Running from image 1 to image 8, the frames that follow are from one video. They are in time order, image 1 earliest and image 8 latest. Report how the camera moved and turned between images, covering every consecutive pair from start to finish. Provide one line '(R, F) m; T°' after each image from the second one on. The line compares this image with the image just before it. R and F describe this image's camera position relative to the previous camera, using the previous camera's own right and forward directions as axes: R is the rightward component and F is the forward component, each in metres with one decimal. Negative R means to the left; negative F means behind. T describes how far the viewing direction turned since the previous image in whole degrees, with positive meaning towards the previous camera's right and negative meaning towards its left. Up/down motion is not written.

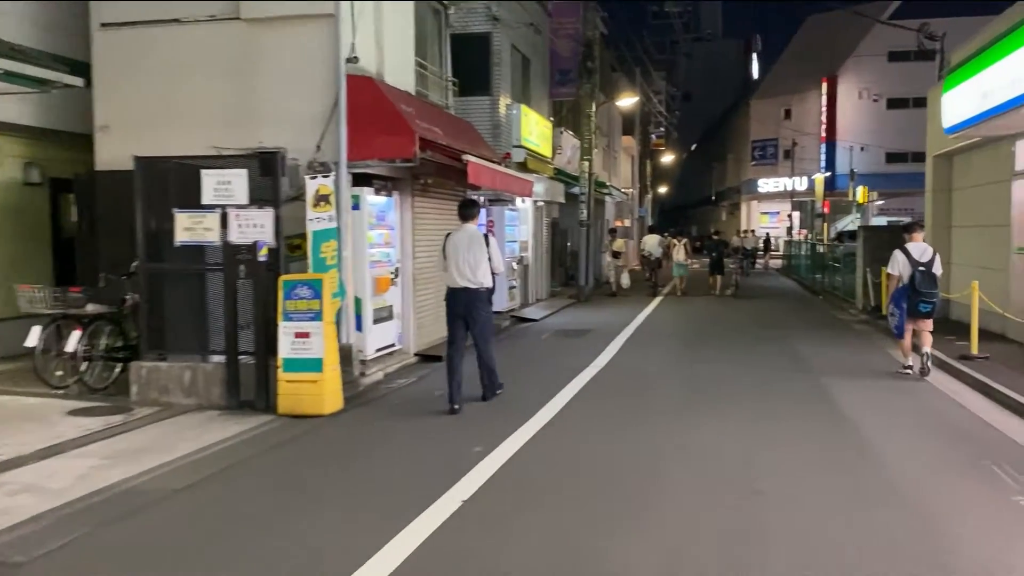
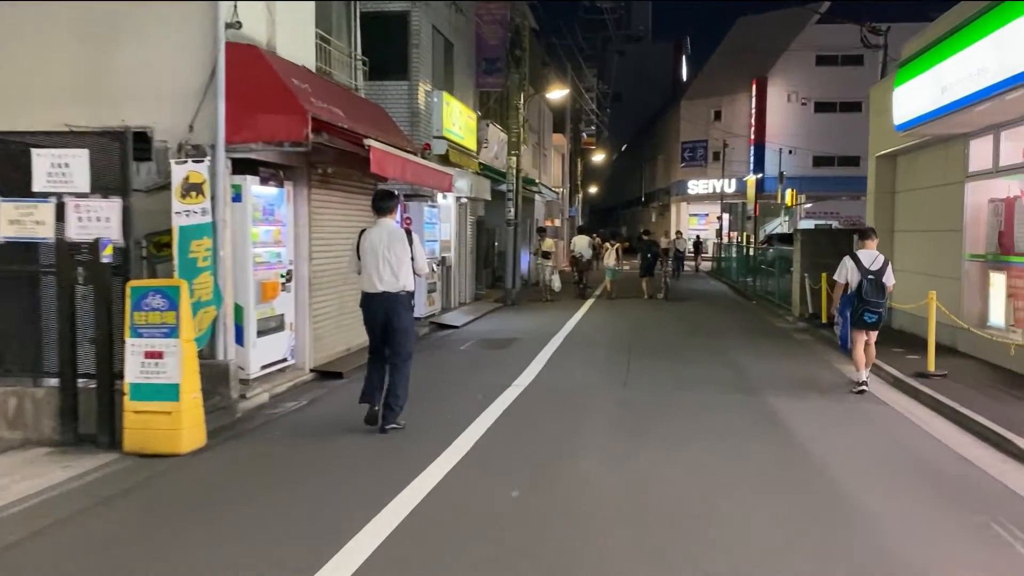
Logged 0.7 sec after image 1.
(+0.2, +1.3) m; +5°
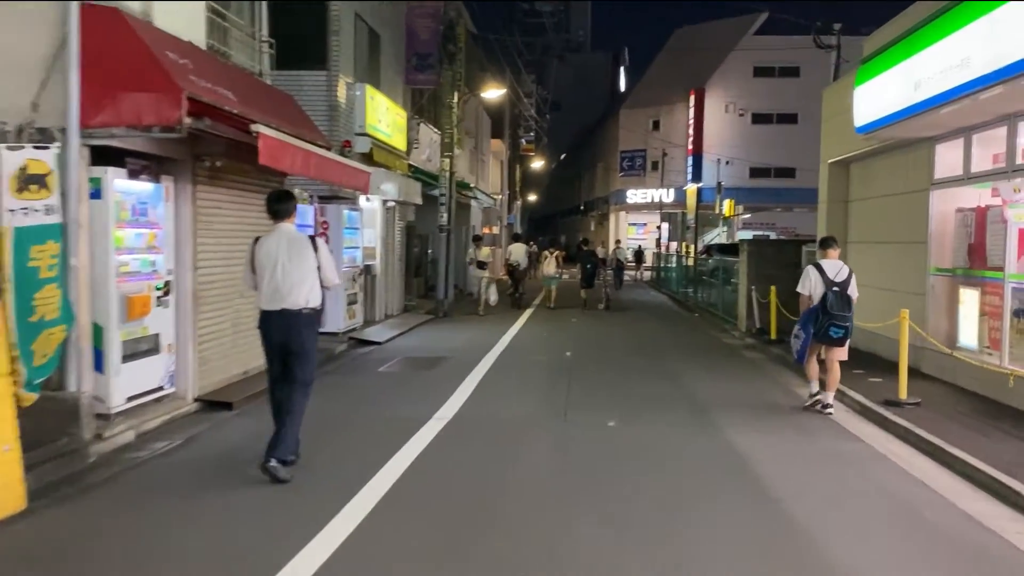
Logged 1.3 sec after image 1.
(+0.2, +1.3) m; +4°
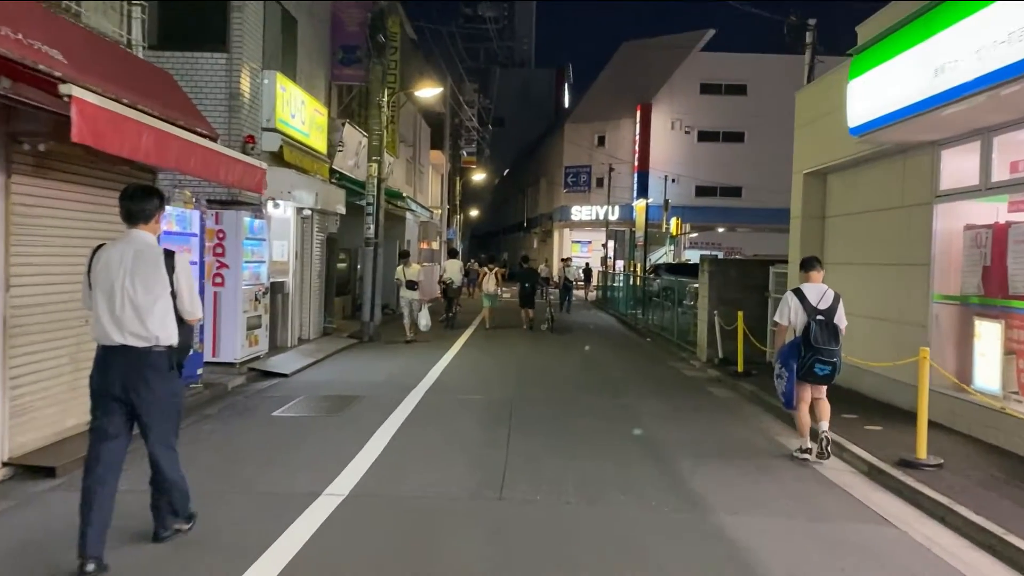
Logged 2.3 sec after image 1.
(+0.1, +1.9) m; +4°
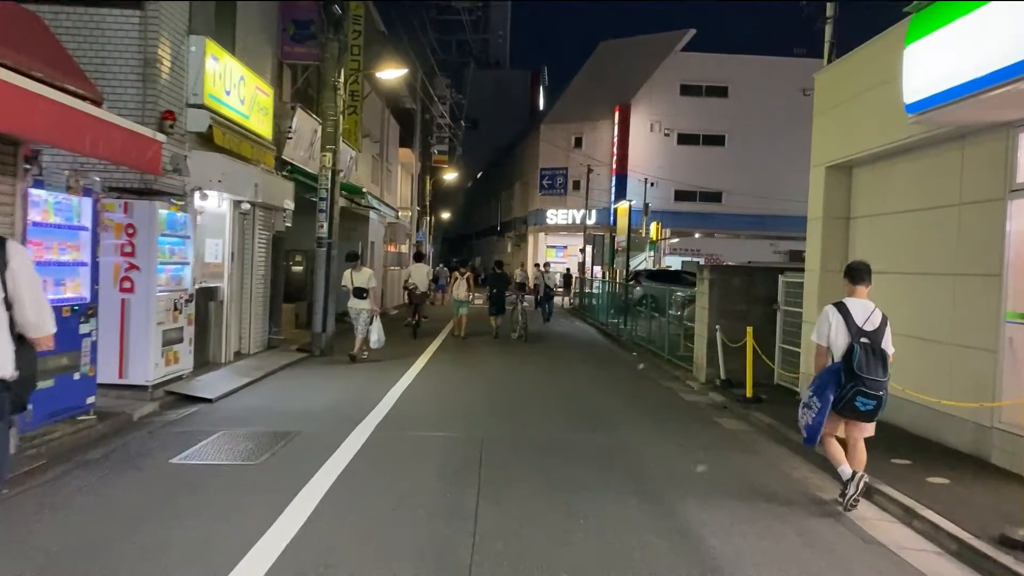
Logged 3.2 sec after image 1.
(0.0, +1.9) m; +2°
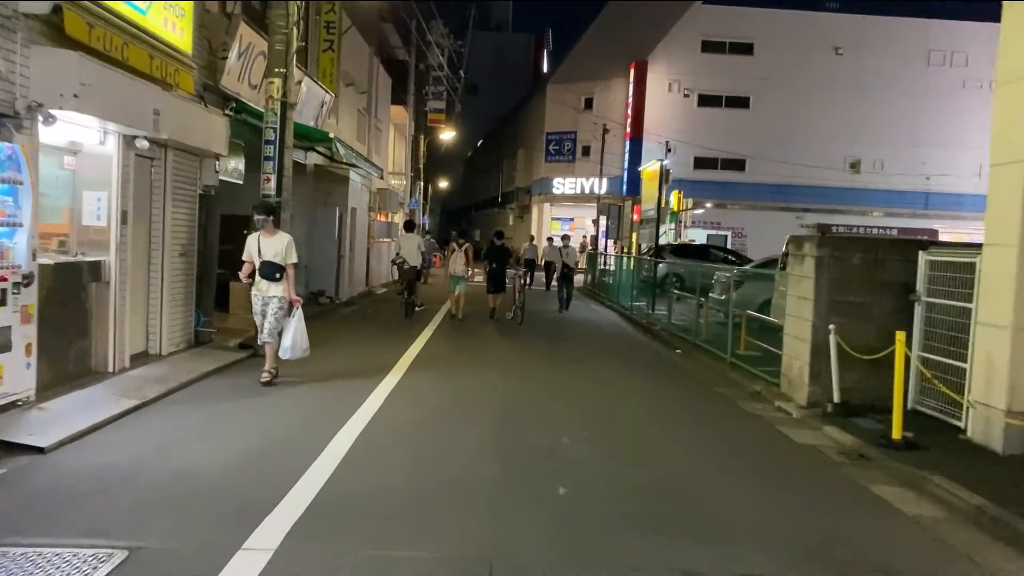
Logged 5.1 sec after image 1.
(-0.2, +3.8) m; 0°
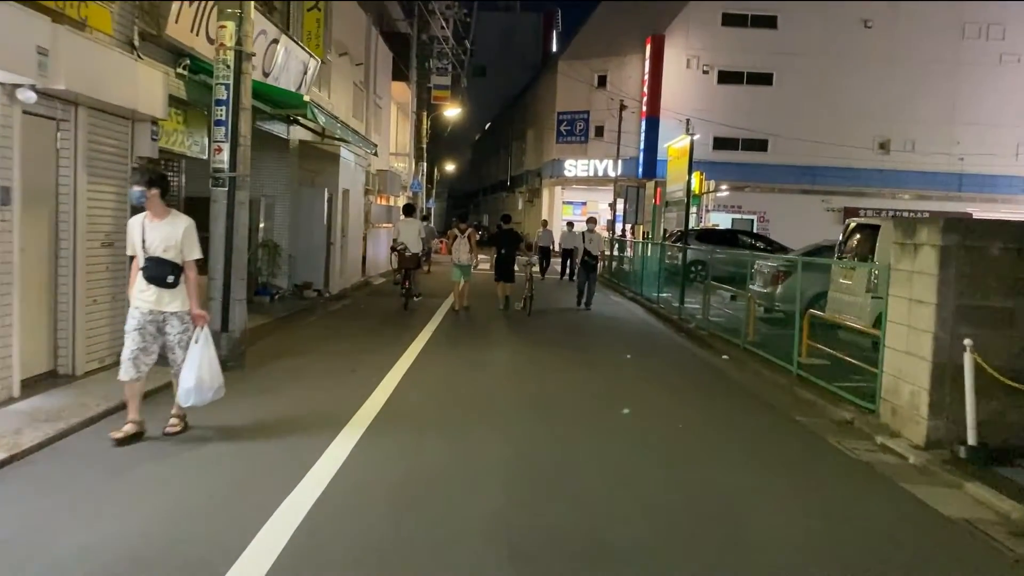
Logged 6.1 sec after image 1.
(-0.1, +2.2) m; -1°
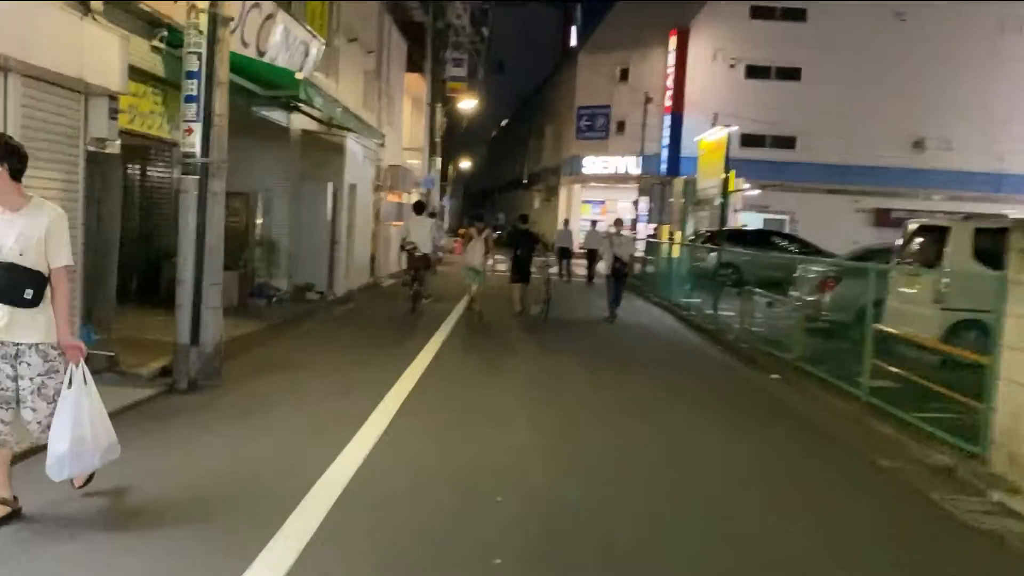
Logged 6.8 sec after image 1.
(-0.1, +1.4) m; -1°
